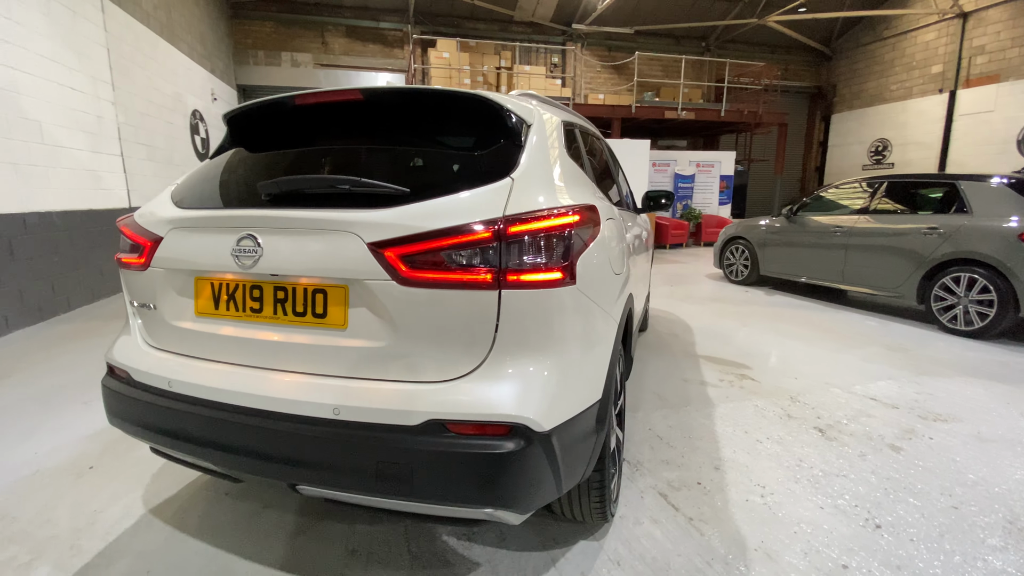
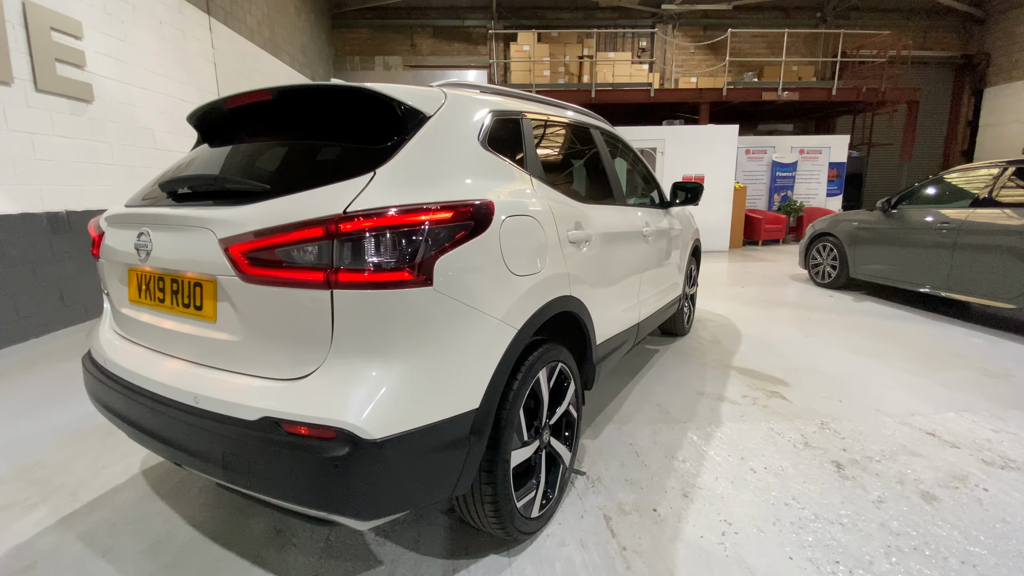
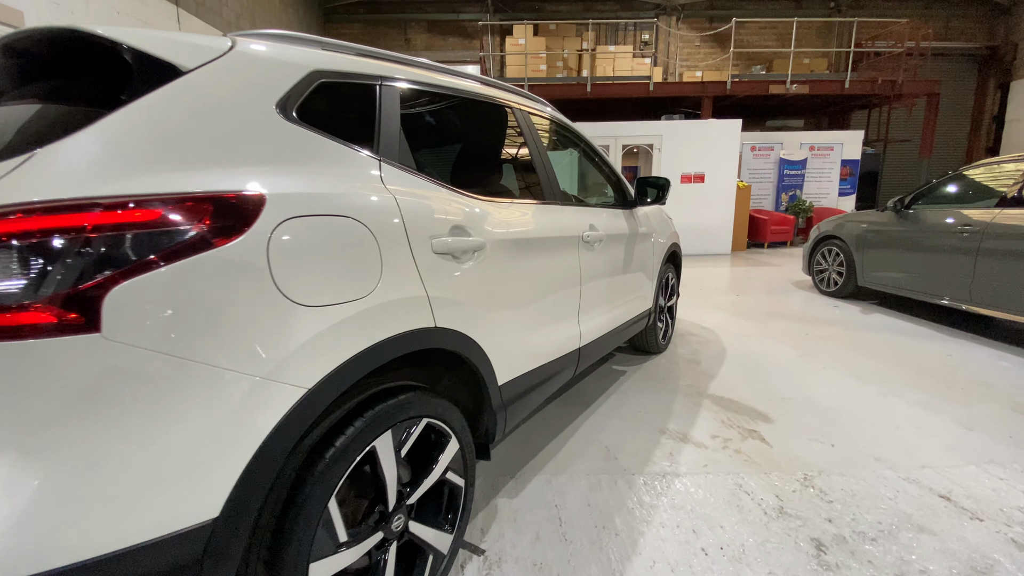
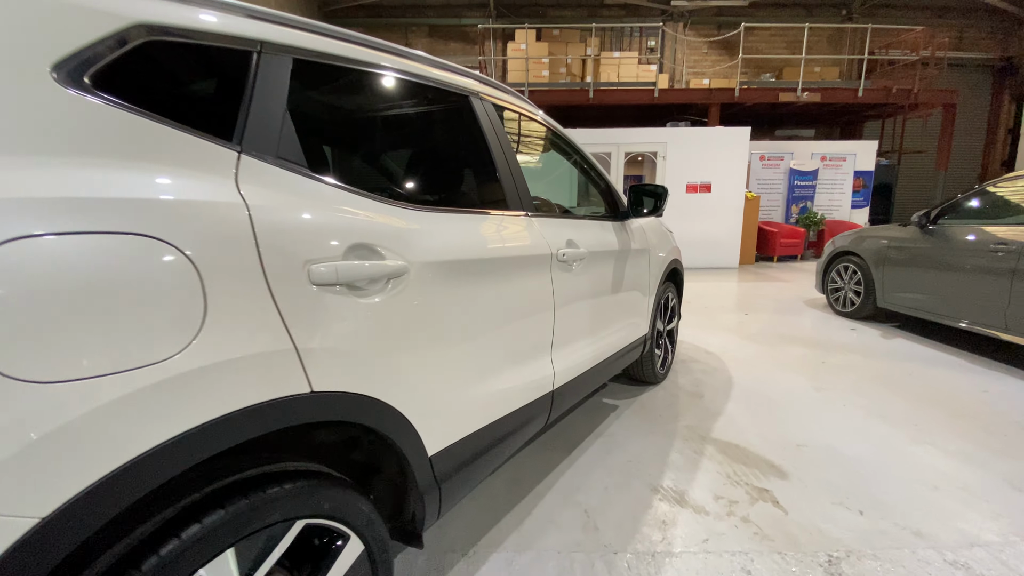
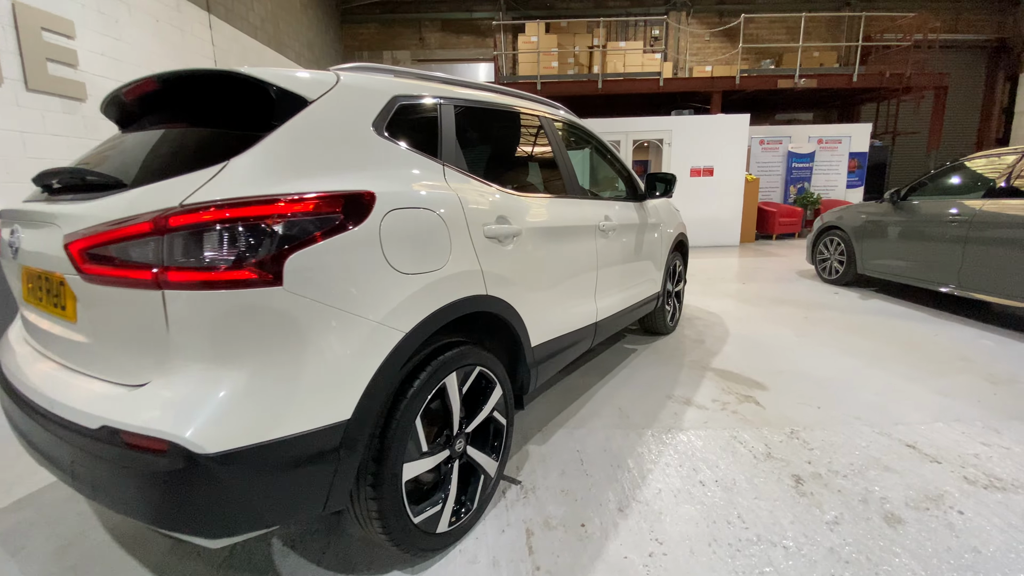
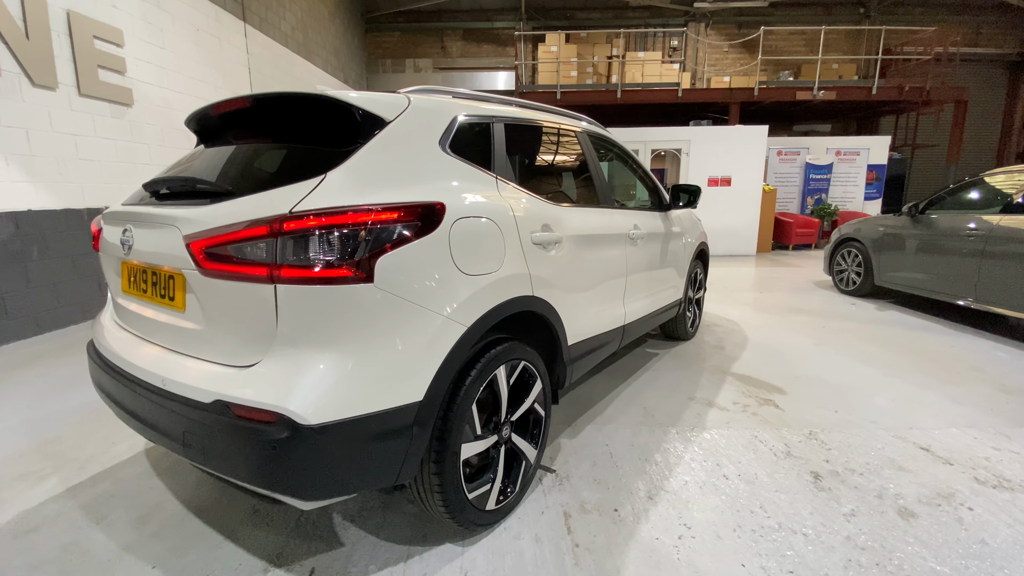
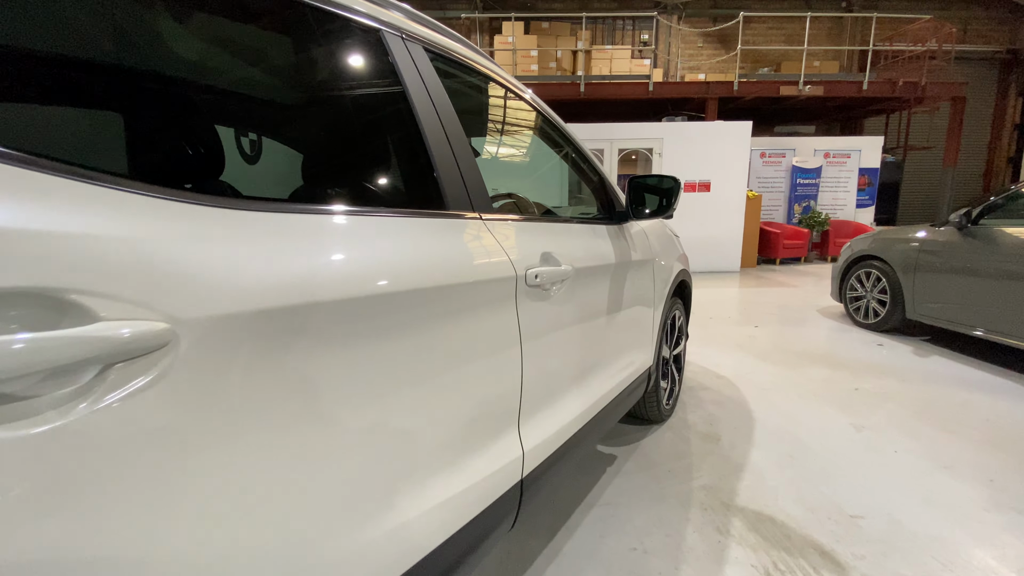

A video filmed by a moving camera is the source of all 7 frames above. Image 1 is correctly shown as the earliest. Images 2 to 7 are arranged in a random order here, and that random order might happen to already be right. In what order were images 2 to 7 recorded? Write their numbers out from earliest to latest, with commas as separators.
2, 6, 5, 3, 4, 7
